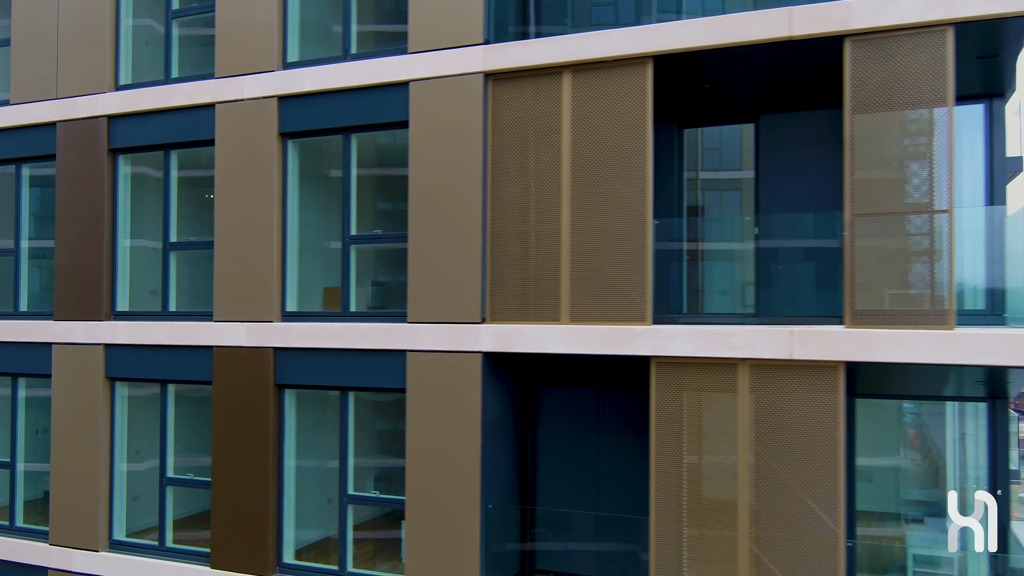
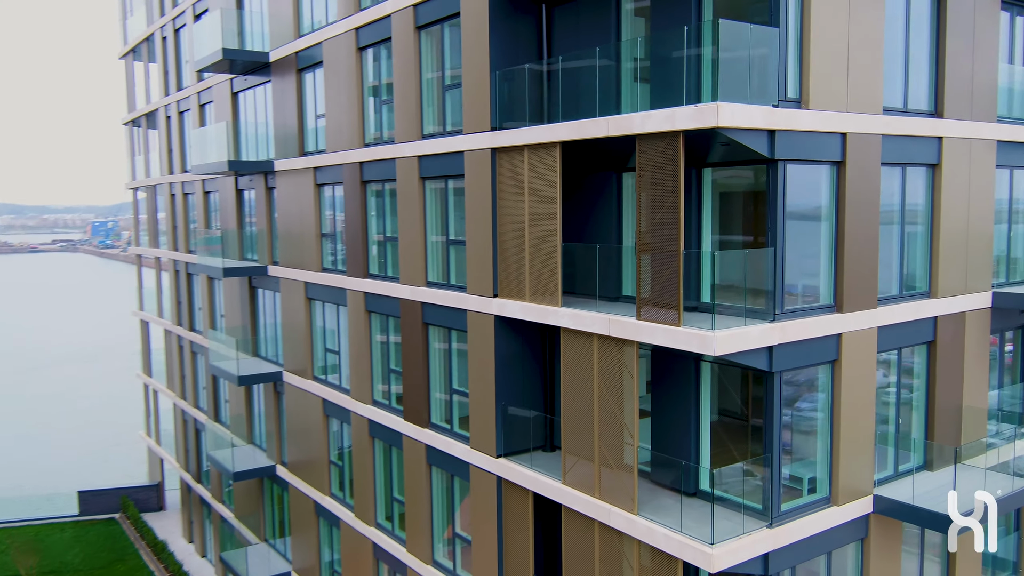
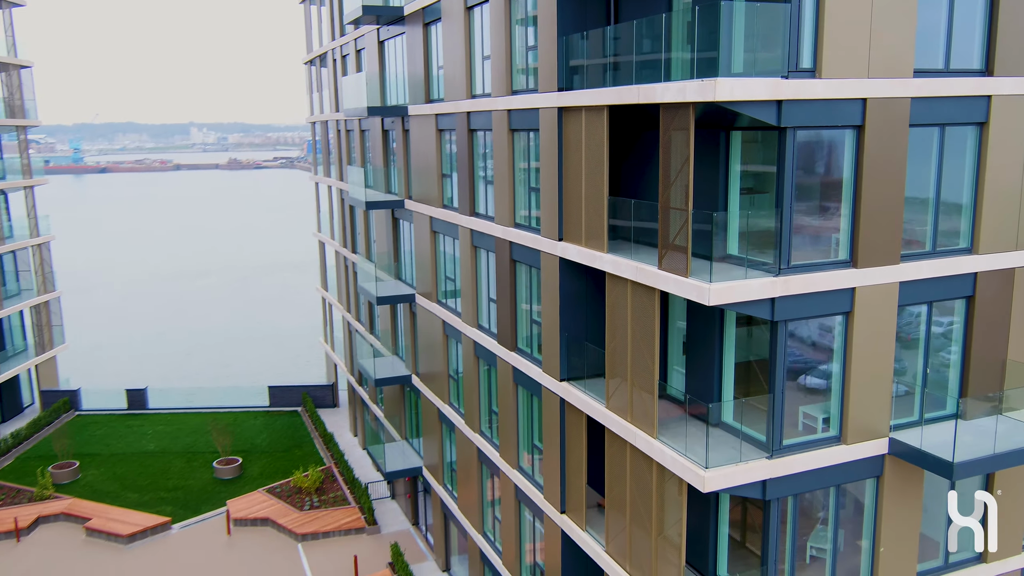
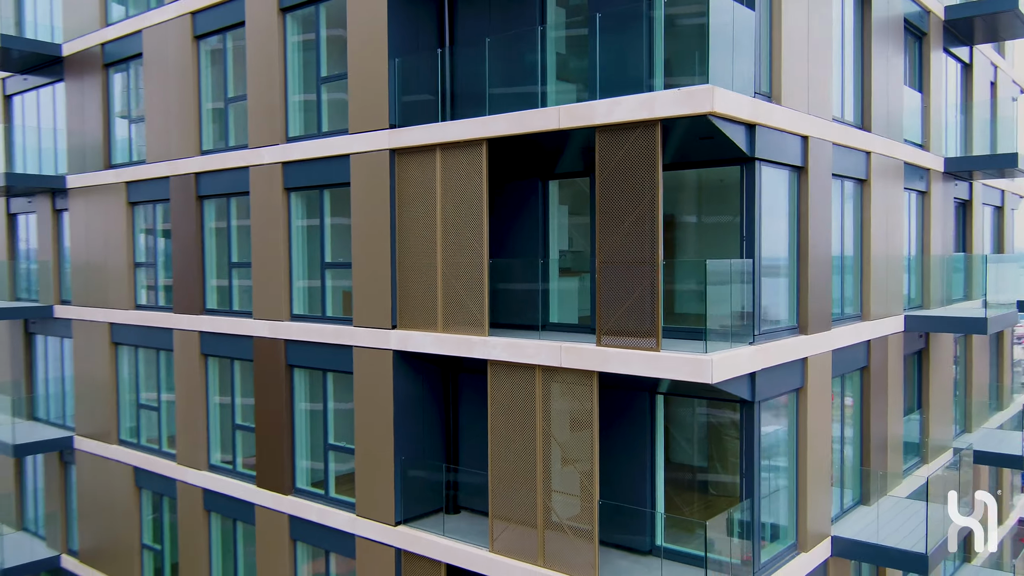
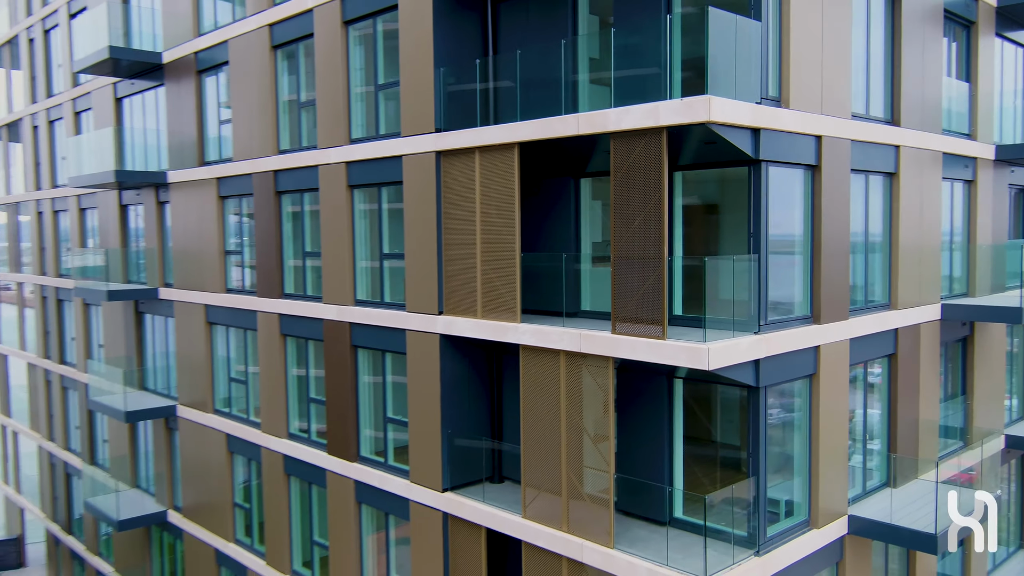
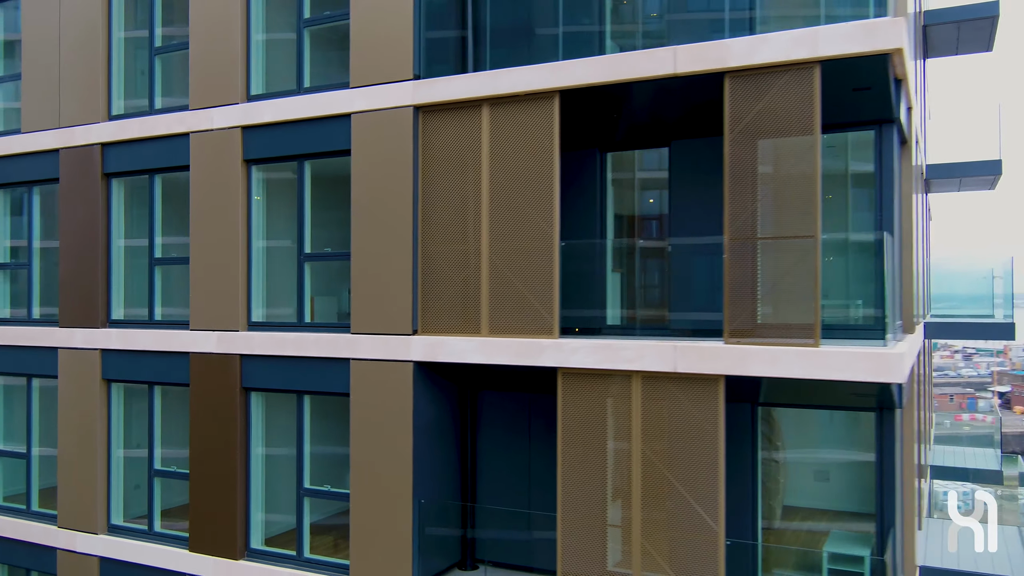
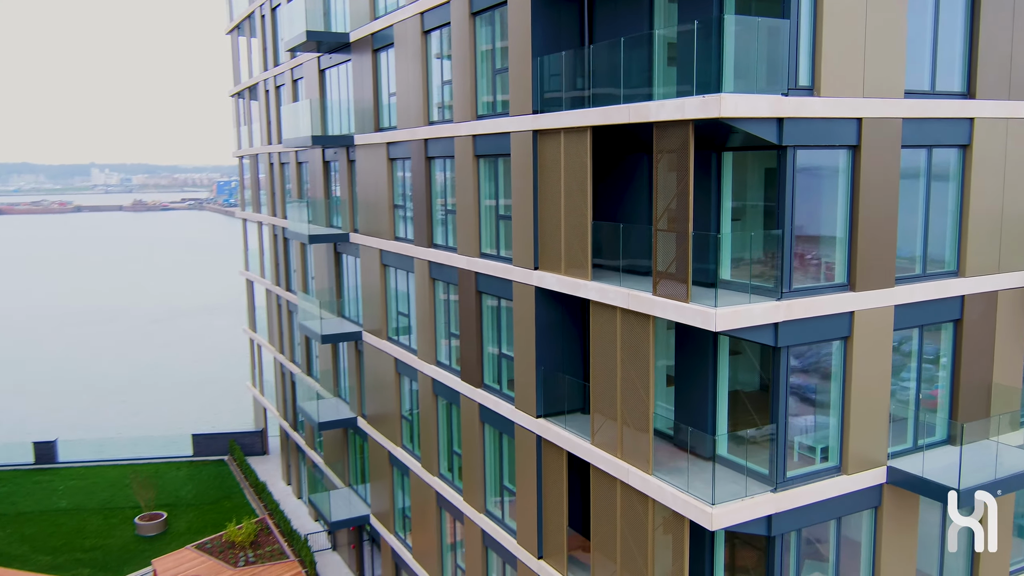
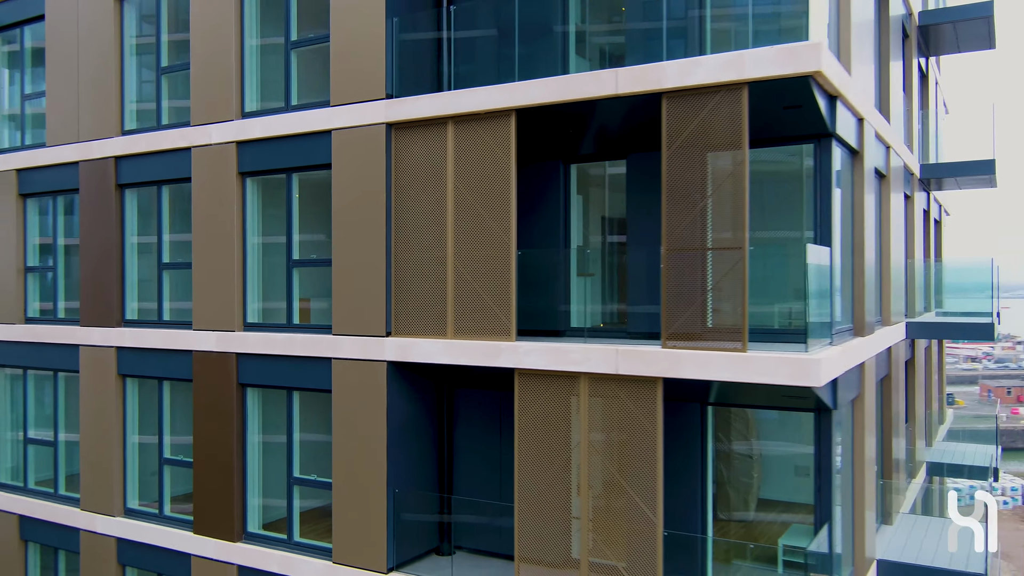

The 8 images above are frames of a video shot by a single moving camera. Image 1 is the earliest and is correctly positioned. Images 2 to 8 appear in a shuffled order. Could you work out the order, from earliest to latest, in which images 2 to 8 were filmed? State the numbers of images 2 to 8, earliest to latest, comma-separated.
6, 8, 4, 5, 2, 7, 3
